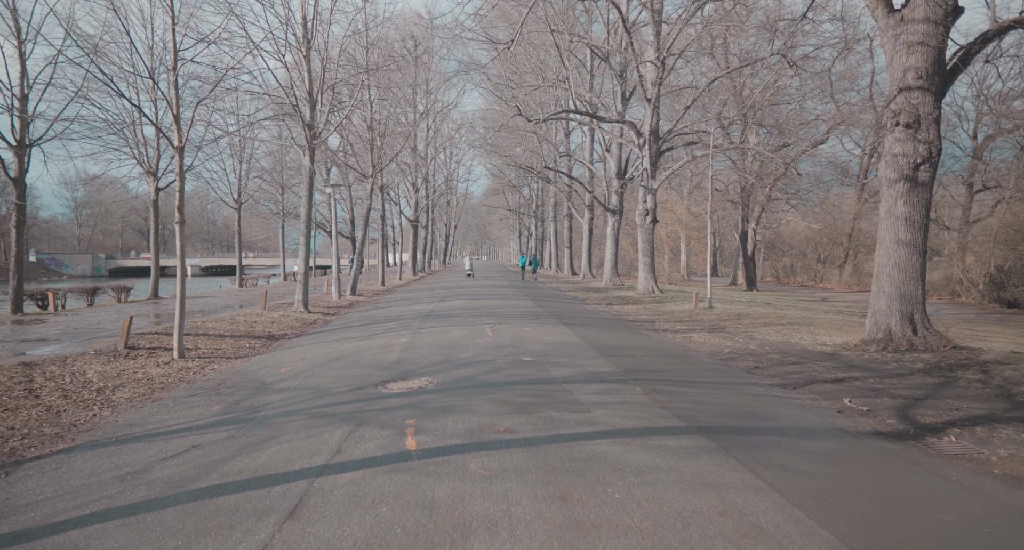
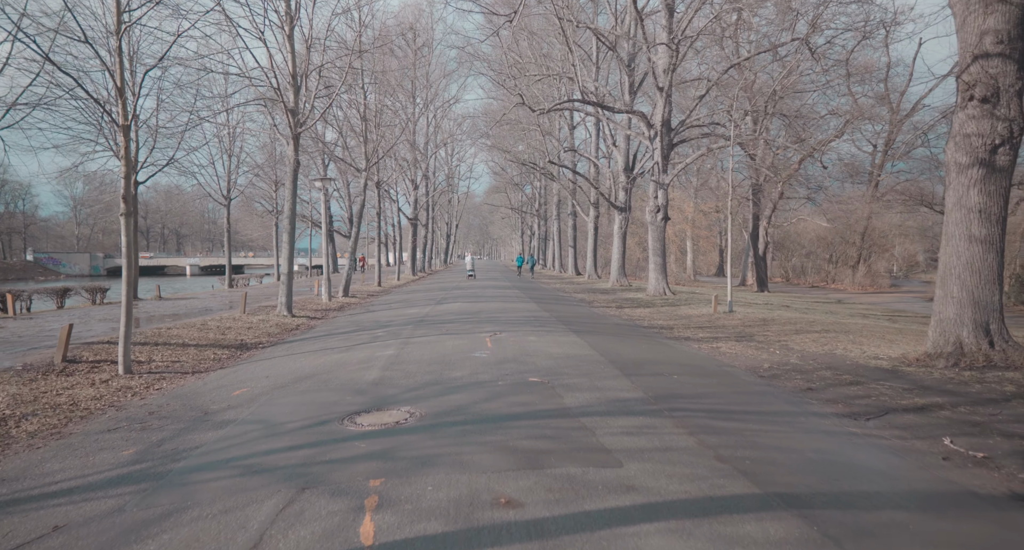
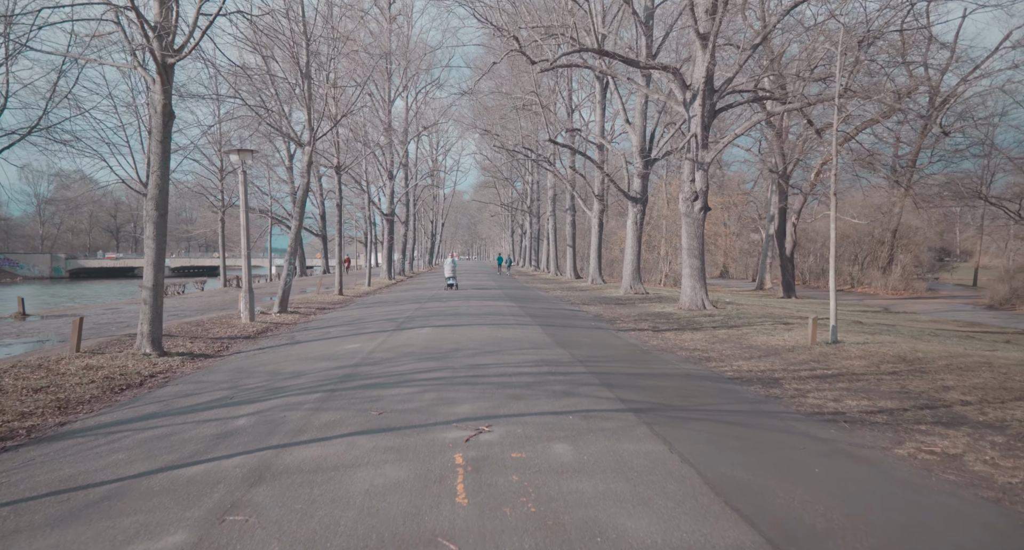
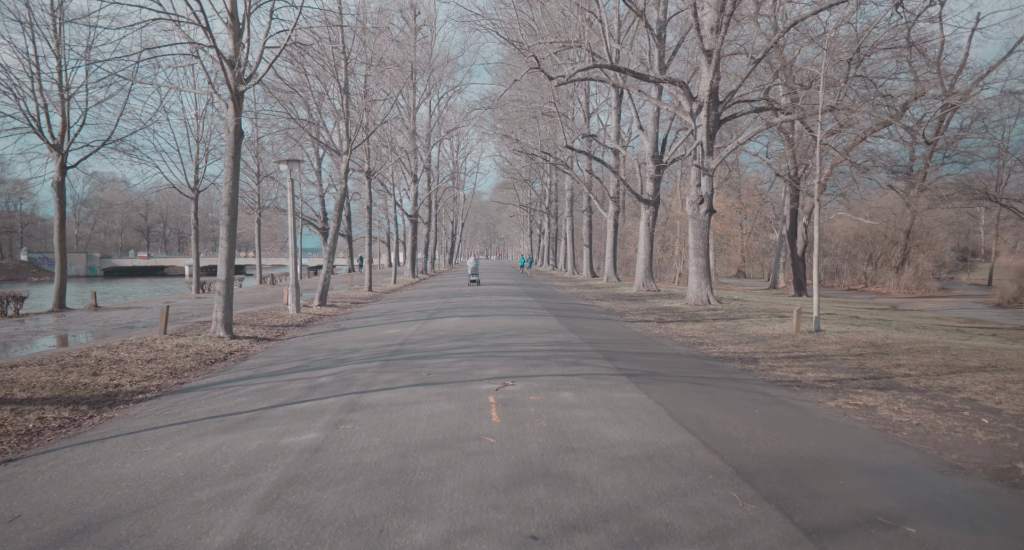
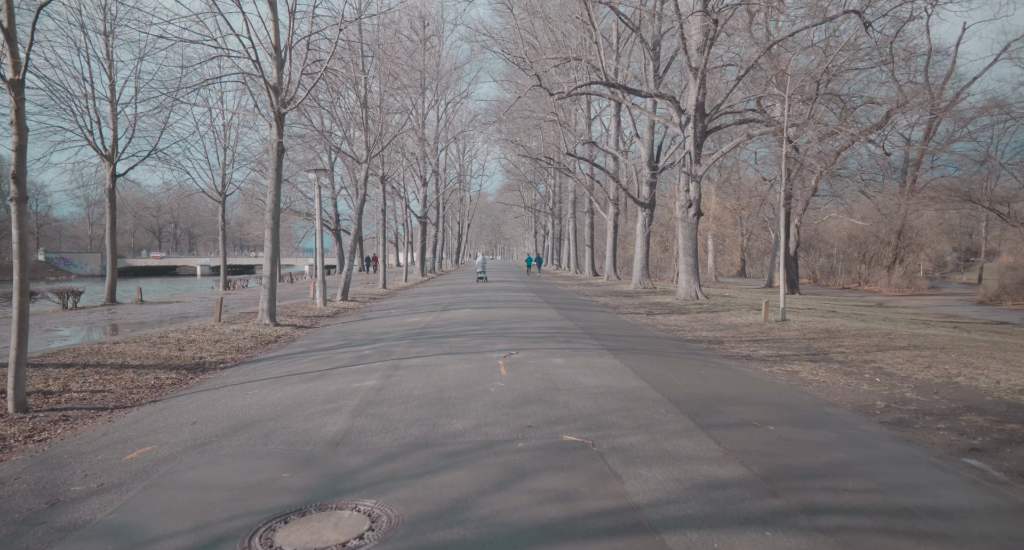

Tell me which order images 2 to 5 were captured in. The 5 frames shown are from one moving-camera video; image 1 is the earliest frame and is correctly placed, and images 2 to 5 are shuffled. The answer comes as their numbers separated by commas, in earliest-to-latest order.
2, 5, 4, 3
